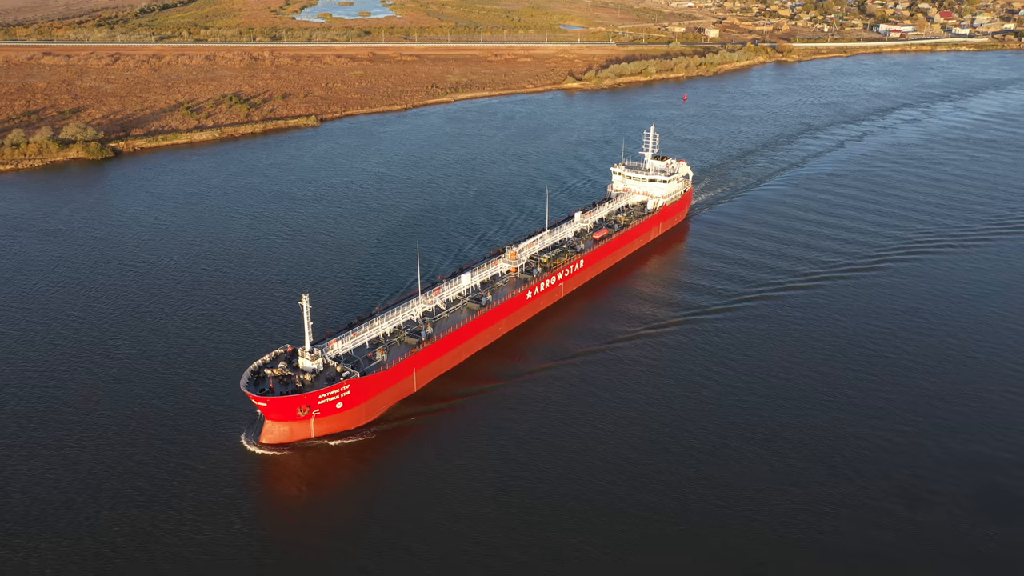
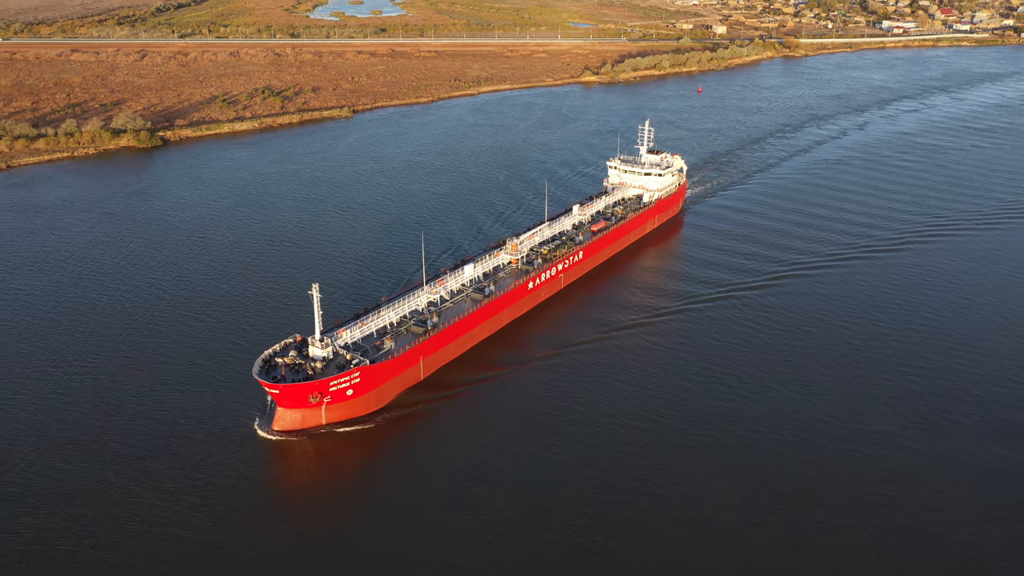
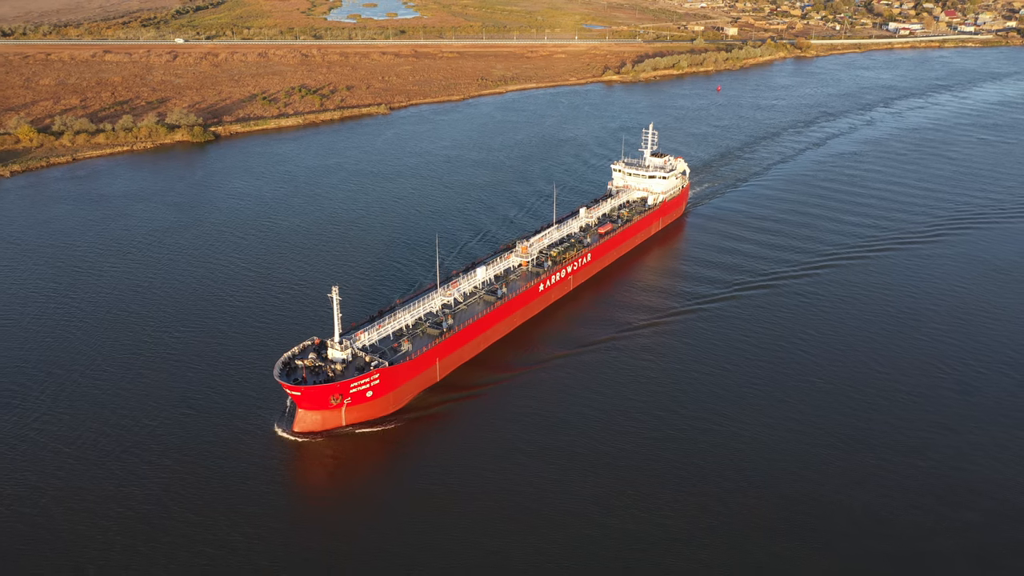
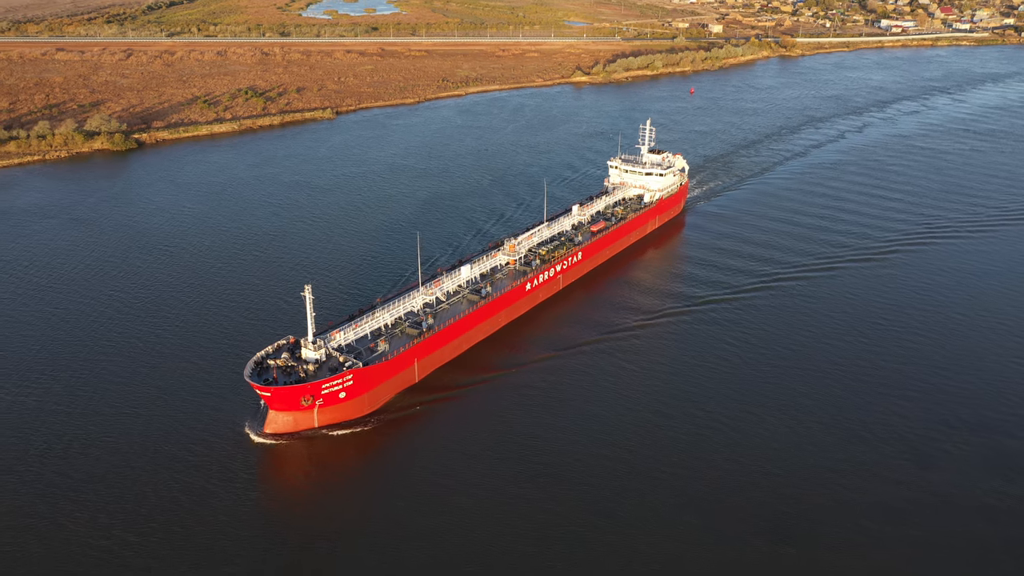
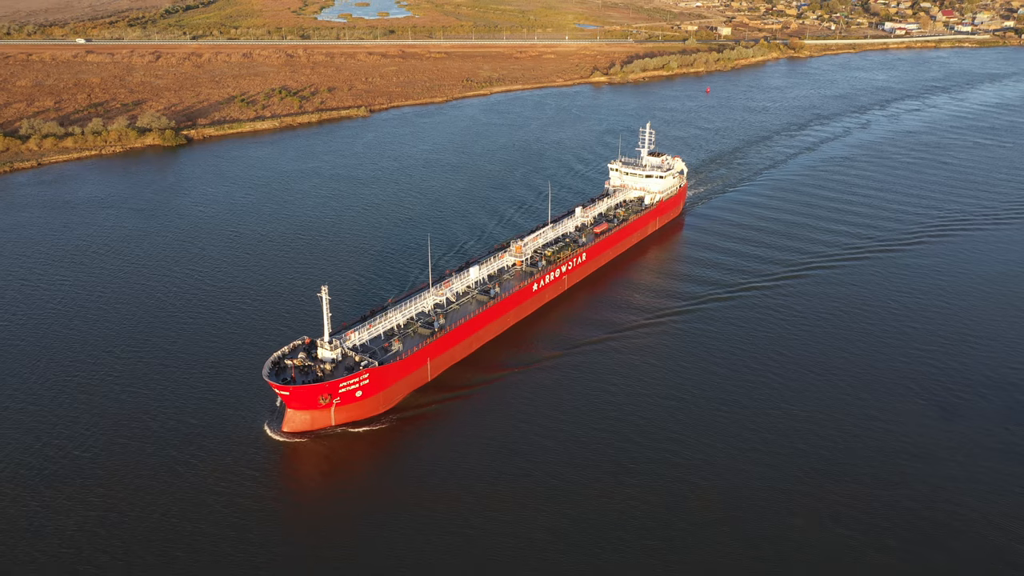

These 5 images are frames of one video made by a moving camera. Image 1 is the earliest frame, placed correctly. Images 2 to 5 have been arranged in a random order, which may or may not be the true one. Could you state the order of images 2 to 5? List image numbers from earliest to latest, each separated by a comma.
4, 2, 5, 3
